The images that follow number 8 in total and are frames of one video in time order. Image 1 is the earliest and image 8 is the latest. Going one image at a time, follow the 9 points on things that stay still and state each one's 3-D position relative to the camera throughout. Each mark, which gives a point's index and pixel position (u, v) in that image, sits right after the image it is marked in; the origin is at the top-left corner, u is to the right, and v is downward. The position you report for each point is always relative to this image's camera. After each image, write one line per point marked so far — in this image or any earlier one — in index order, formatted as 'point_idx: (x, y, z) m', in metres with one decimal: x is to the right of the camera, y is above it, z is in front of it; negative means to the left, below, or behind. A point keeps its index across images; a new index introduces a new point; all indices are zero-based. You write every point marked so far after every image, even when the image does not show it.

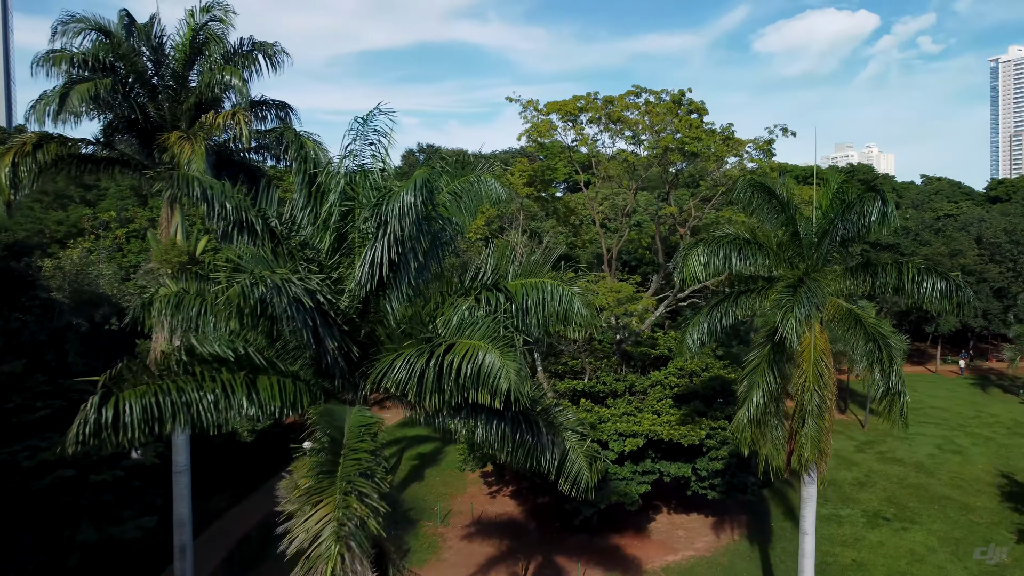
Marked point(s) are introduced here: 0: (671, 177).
0: (+3.1, +2.2, +16.2) m
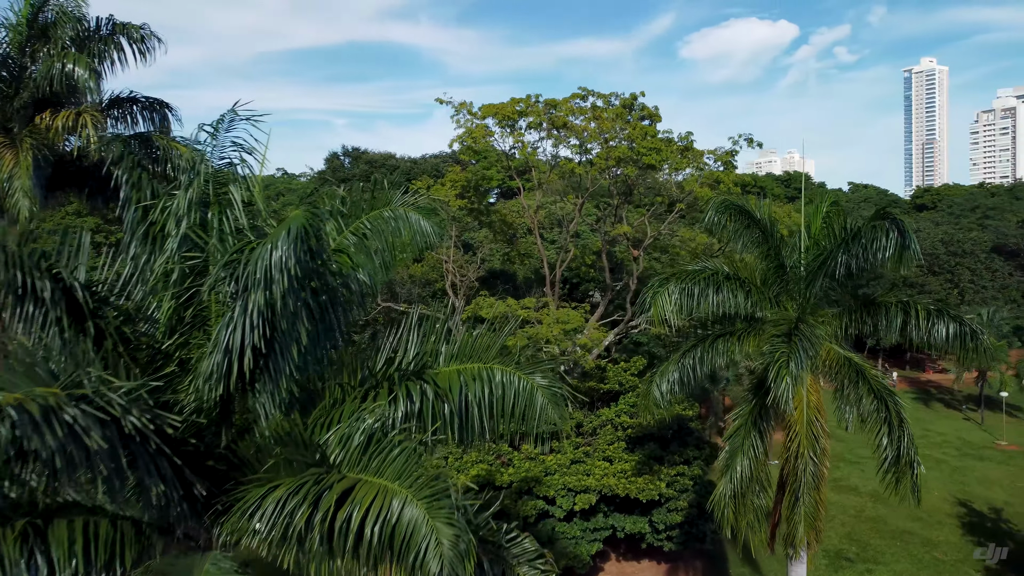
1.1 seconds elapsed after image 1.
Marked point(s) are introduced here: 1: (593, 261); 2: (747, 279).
0: (+1.9, +1.7, +14.6) m
1: (+1.7, +0.6, +17.8) m
2: (+2.4, +0.1, +8.3) m
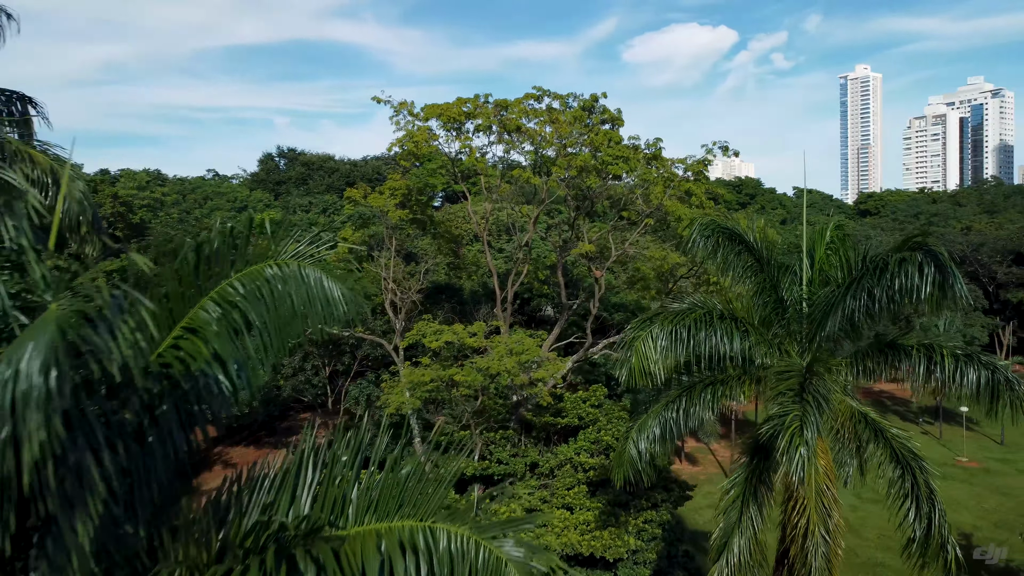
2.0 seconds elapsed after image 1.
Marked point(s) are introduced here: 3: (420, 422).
0: (+1.1, +1.4, +13.2) m
1: (+0.7, +0.2, +16.4) m
2: (+2.0, -0.2, +7.0) m
3: (-1.5, -2.2, +13.6) m
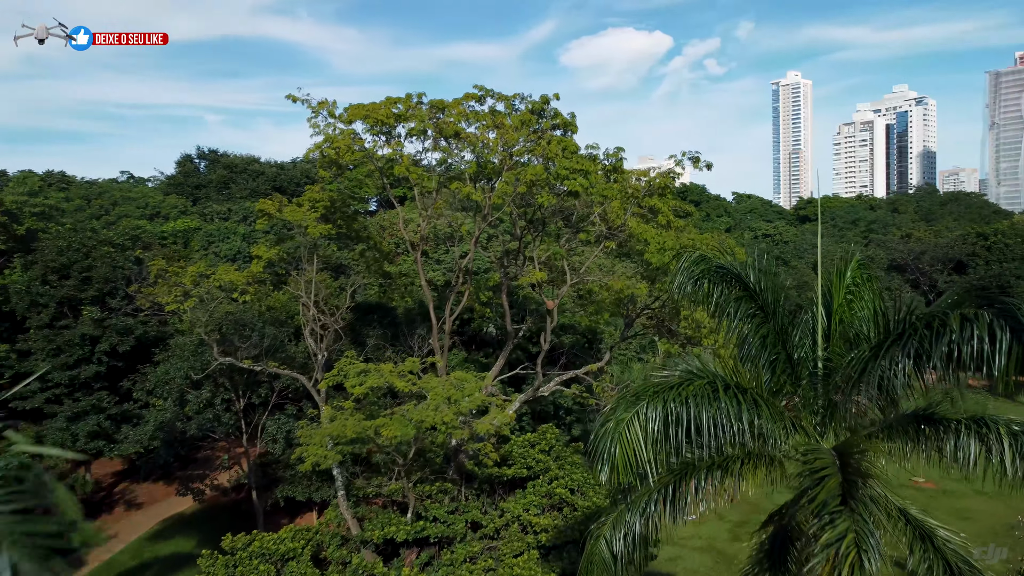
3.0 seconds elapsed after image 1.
0: (+0.2, +1.0, +11.5) m
1: (-0.4, -0.2, +14.7) m
2: (+1.6, -0.6, +5.4) m
3: (-2.4, -2.6, +11.8) m
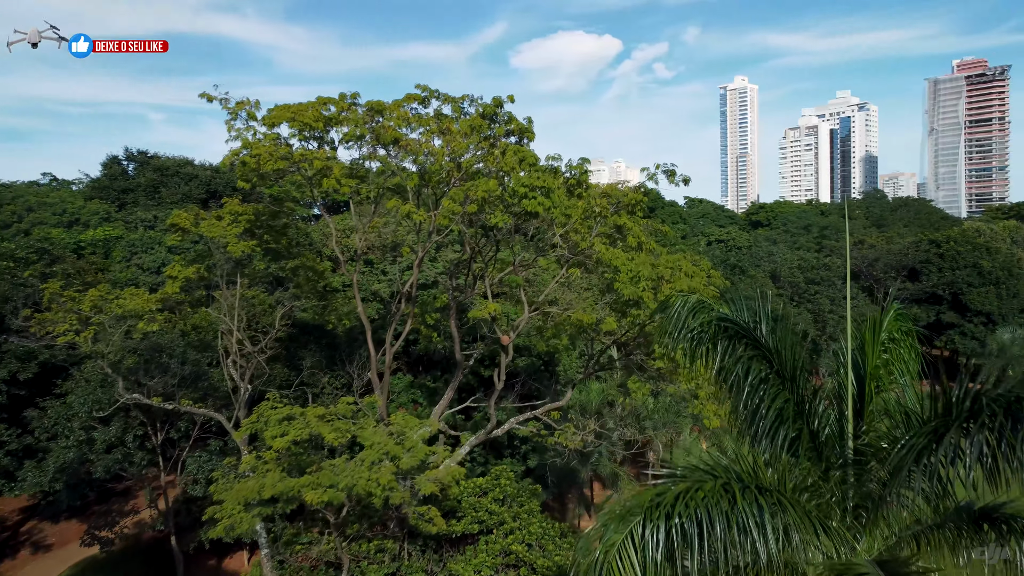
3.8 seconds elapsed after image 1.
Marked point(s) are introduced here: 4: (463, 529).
0: (-0.4, +0.6, +10.2) m
1: (-1.2, -0.5, +13.3) m
2: (+1.3, -0.9, +4.2) m
3: (-3.0, -2.9, +10.3) m
4: (-0.6, -2.7, +9.6) m
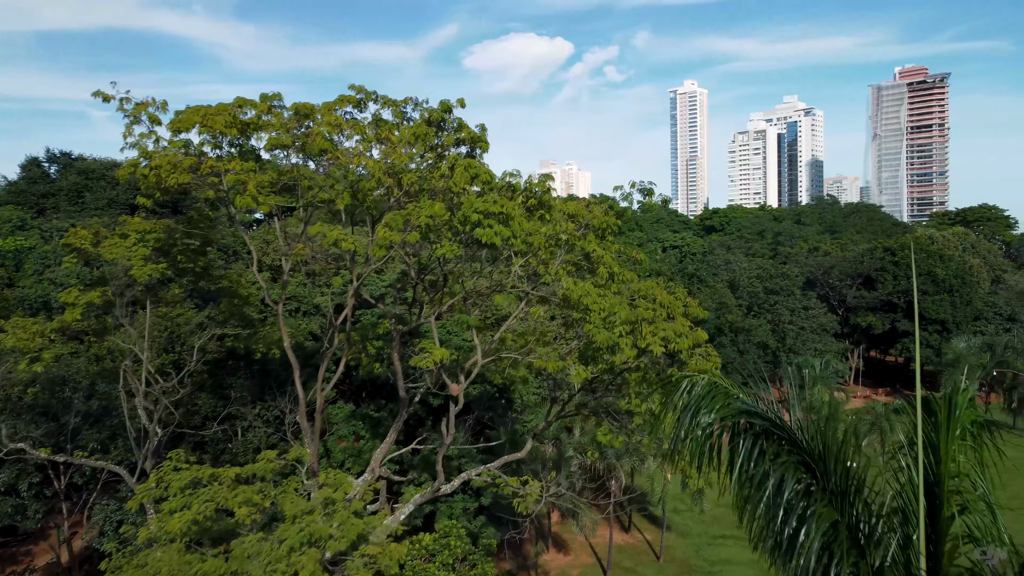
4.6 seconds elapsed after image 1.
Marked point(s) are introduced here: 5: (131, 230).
0: (-1.0, +0.3, +8.9) m
1: (-1.9, -0.9, +11.9) m
2: (+1.1, -1.3, +2.9) m
3: (-3.5, -3.3, +8.8) m
4: (-1.1, -3.1, +8.2) m
5: (-4.6, +0.7, +10.0) m
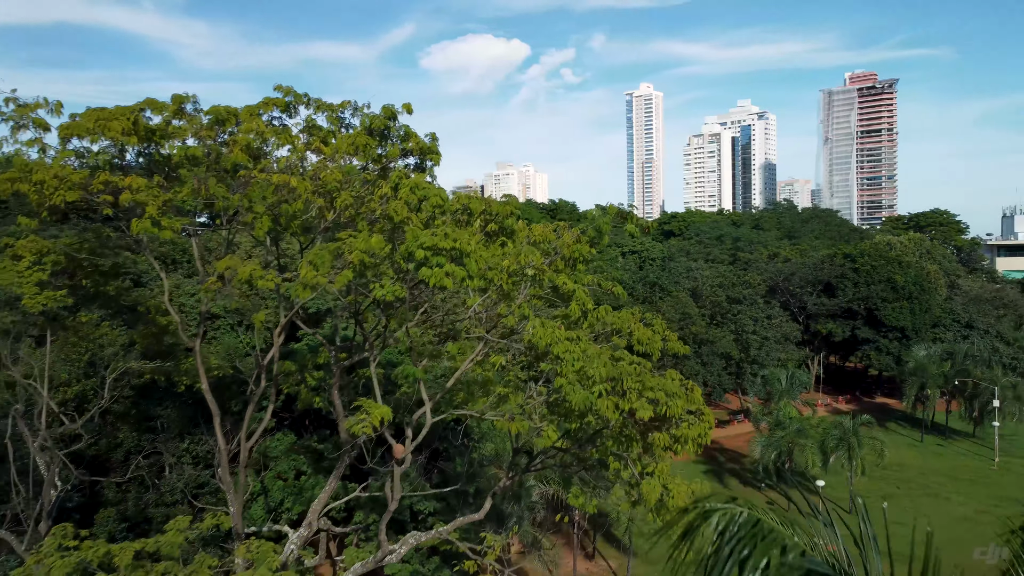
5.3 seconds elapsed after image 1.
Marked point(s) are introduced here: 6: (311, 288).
0: (-1.4, 0.0, +7.7) m
1: (-2.5, -1.2, +10.7) m
2: (+1.0, -1.6, +1.9) m
3: (-3.9, -3.6, +7.5) m
4: (-1.4, -3.4, +7.0) m
5: (-5.0, +0.4, +8.6) m
6: (-1.6, +0.2, +6.6) m
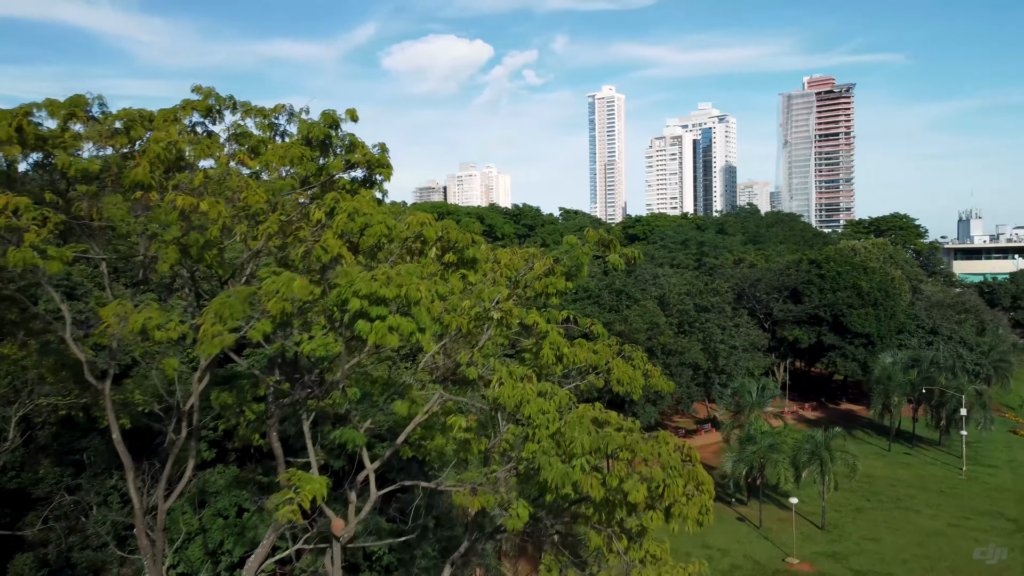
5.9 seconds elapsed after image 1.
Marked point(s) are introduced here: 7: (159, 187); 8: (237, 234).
0: (-1.7, -0.3, +6.7) m
1: (-2.9, -1.4, +9.6) m
2: (+1.0, -1.8, +1.0) m
3: (-4.2, -3.9, +6.3) m
4: (-1.7, -3.6, +6.0) m
5: (-5.4, +0.1, +7.4) m
6: (-1.8, -0.1, +5.6) m
7: (-2.4, +0.8, +5.9) m
8: (-1.9, +0.4, +5.7) m
